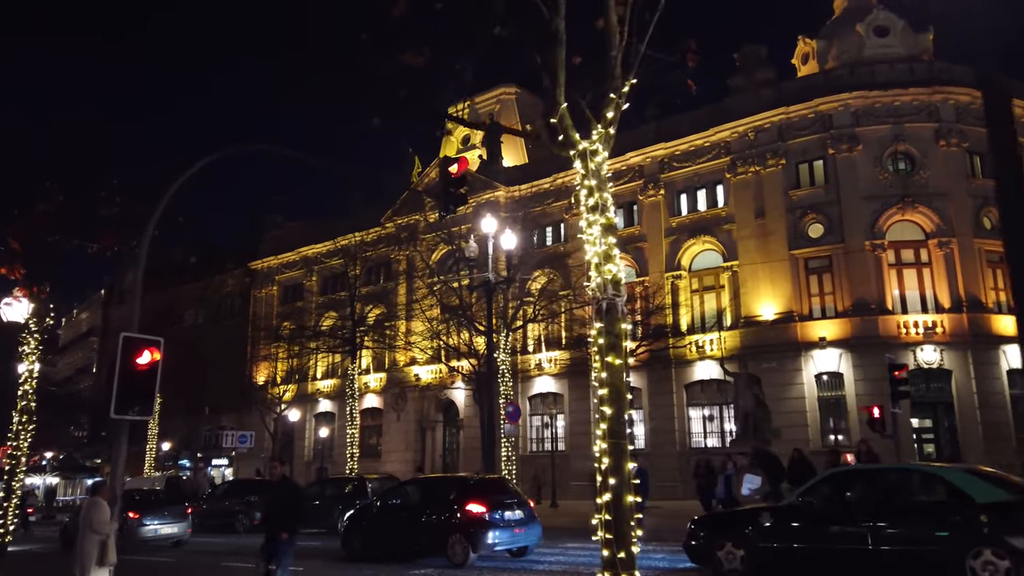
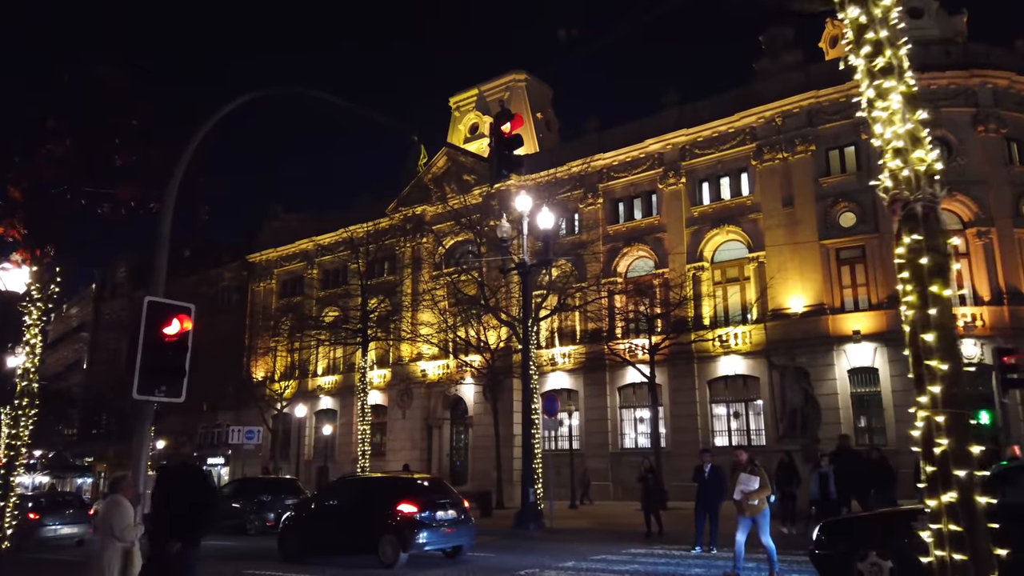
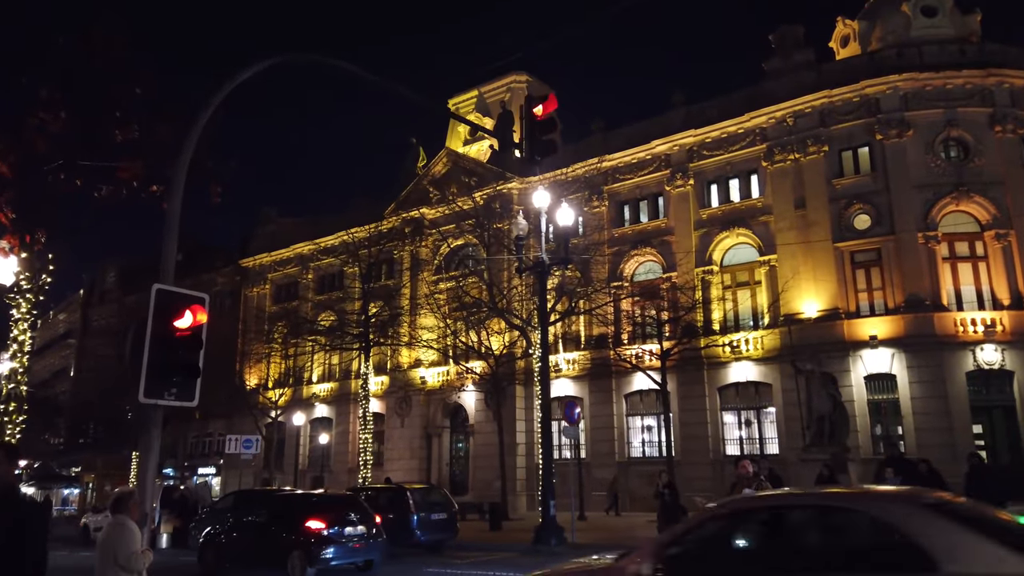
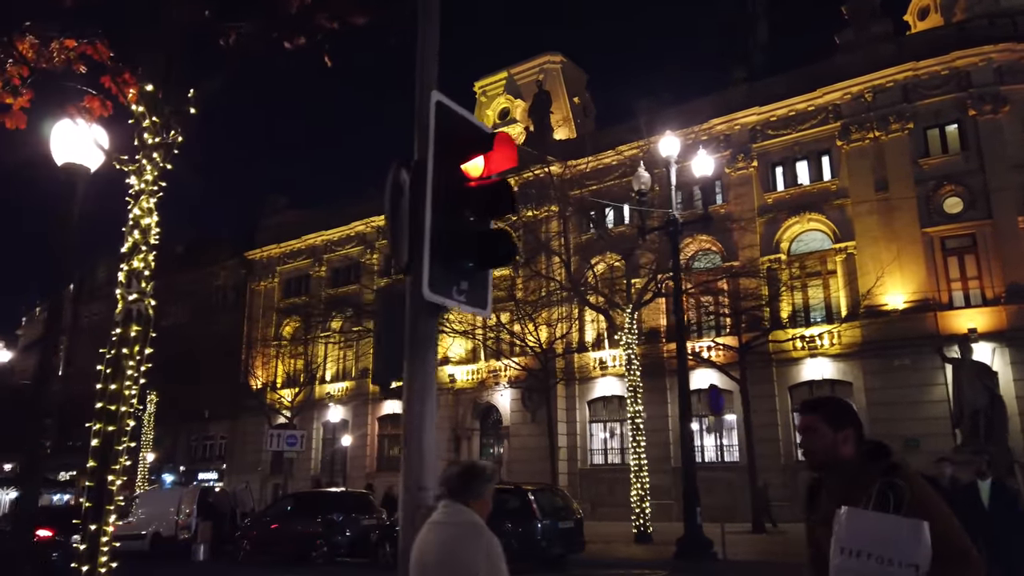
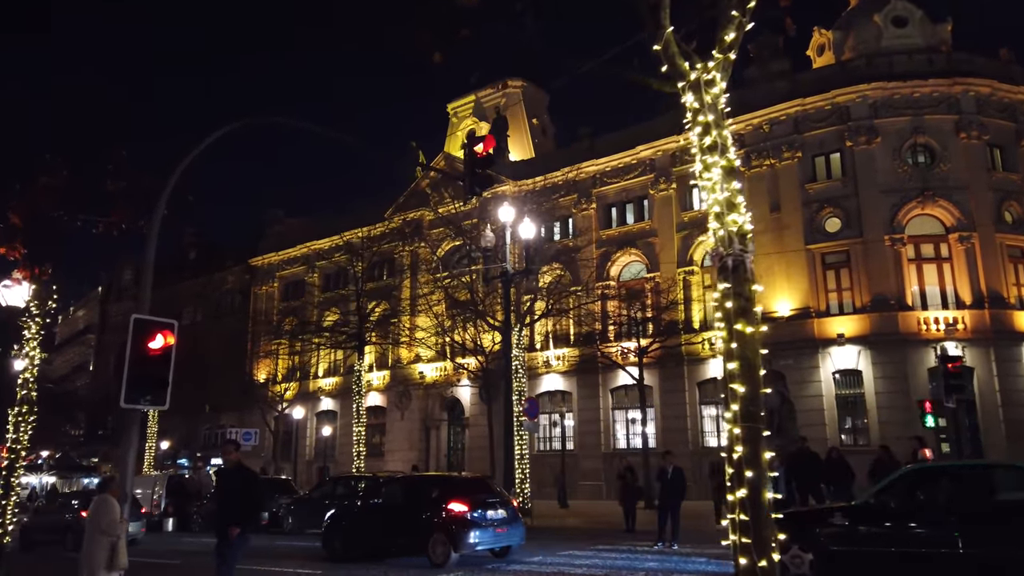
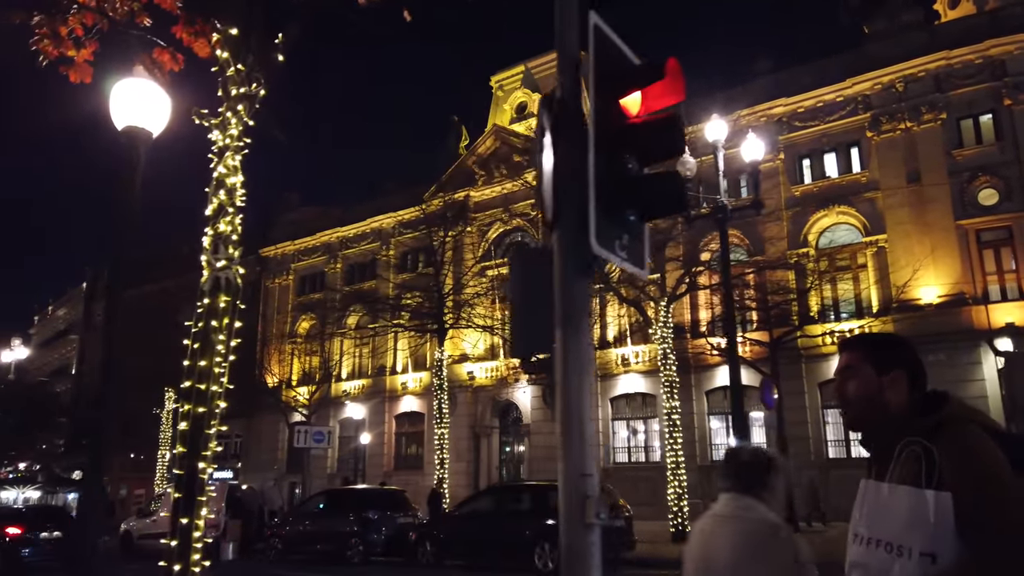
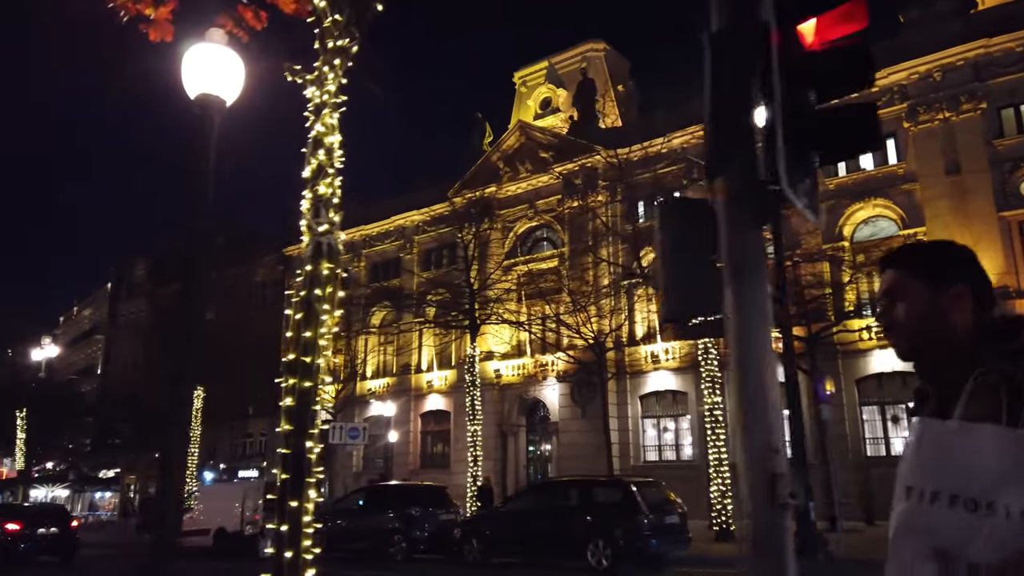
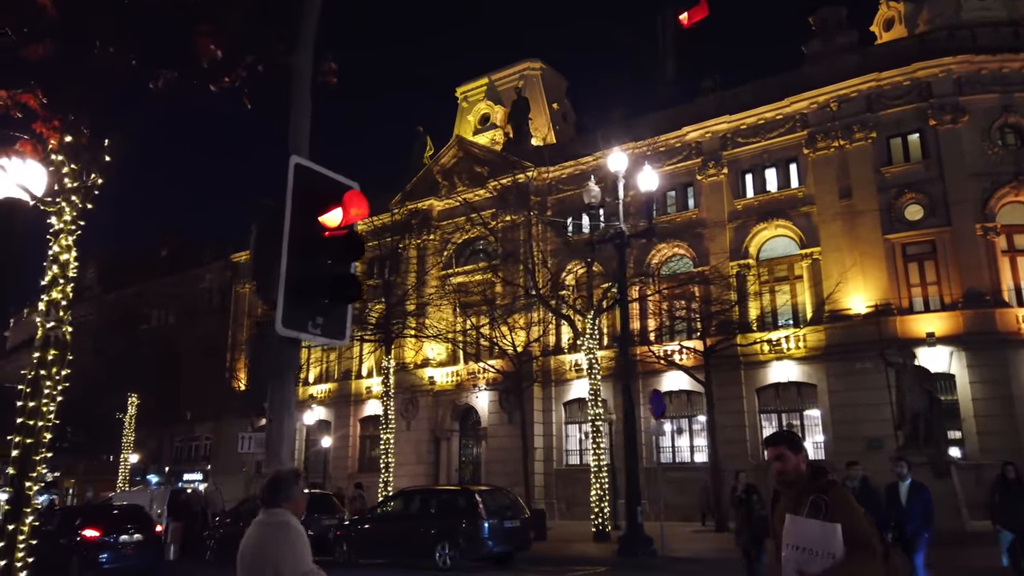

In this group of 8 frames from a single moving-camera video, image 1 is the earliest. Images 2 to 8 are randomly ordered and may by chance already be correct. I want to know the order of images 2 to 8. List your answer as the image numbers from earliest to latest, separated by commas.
5, 2, 3, 8, 4, 6, 7
